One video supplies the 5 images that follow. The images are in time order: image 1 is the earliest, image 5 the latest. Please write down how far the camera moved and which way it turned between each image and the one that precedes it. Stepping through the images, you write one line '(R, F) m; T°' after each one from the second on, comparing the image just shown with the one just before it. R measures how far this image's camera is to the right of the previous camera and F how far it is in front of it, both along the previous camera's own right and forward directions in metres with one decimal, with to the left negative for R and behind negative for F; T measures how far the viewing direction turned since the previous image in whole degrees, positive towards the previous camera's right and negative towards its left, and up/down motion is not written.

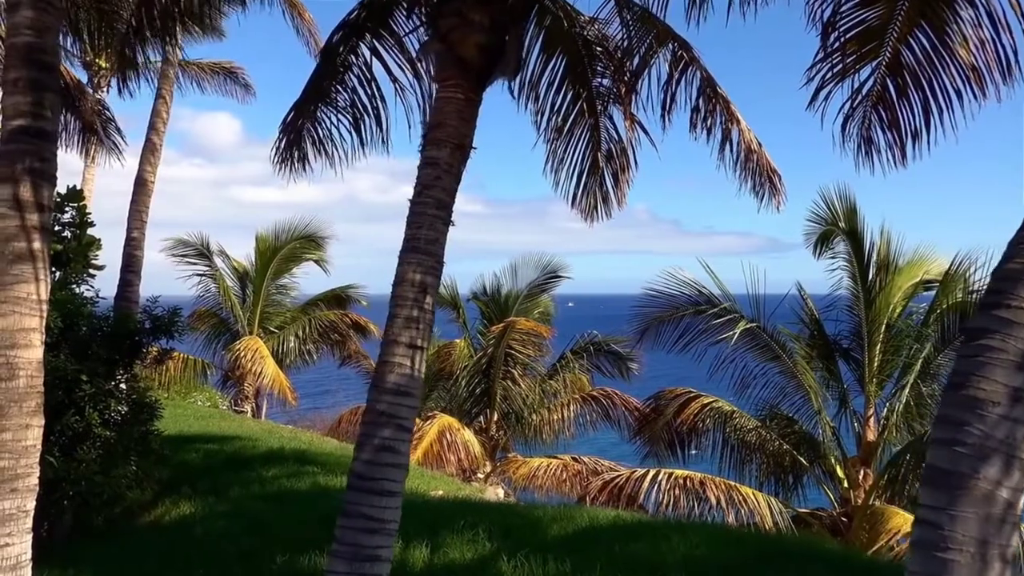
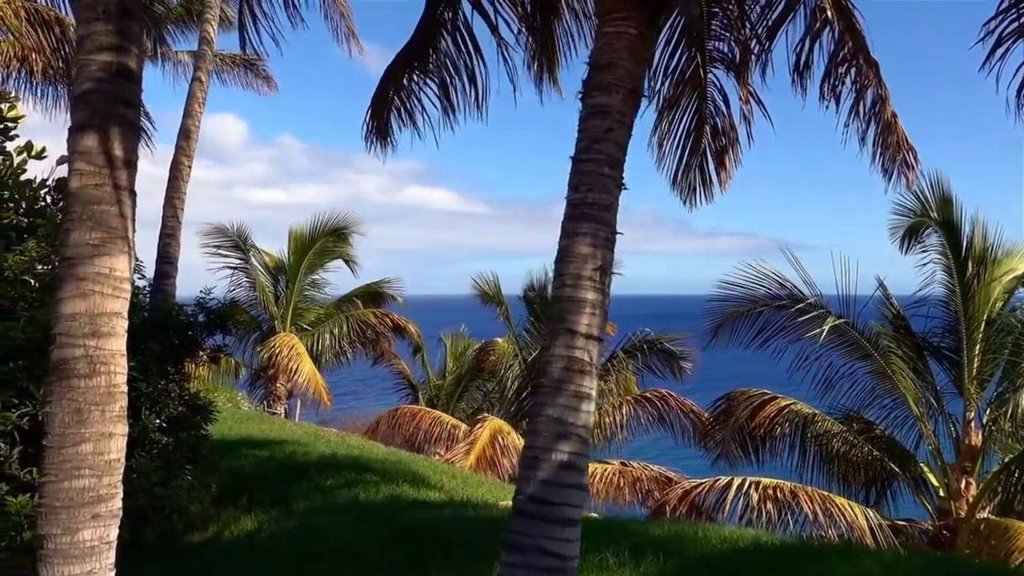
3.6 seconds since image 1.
(-0.7, +0.8) m; 0°
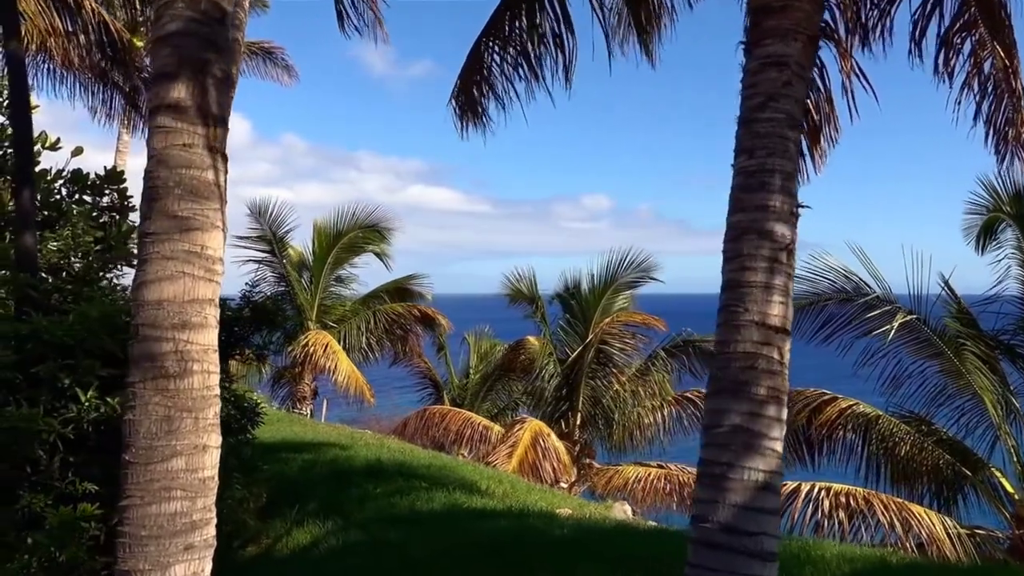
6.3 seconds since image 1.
(-0.5, +0.5) m; 0°
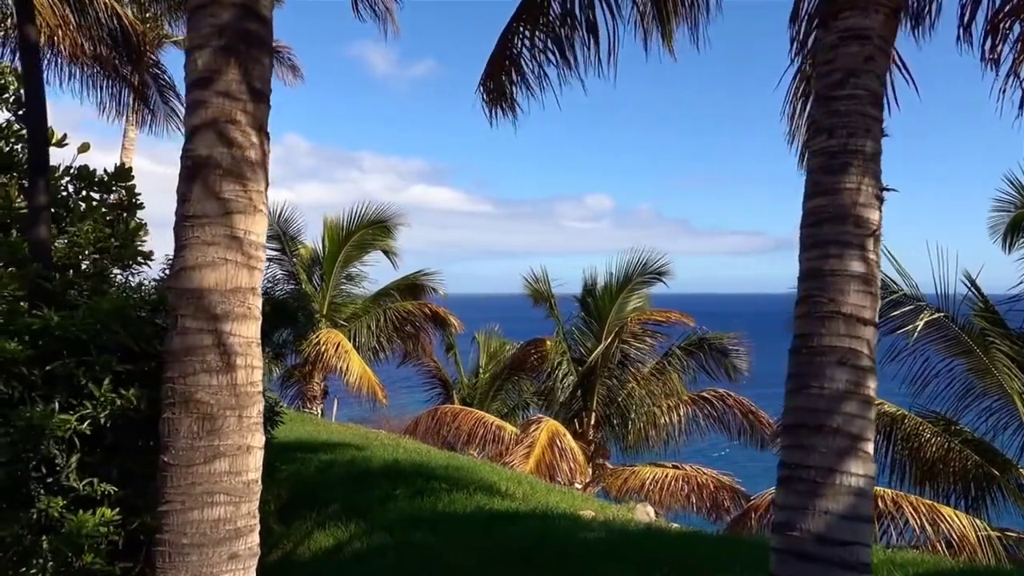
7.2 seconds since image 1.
(-0.2, +0.2) m; 0°
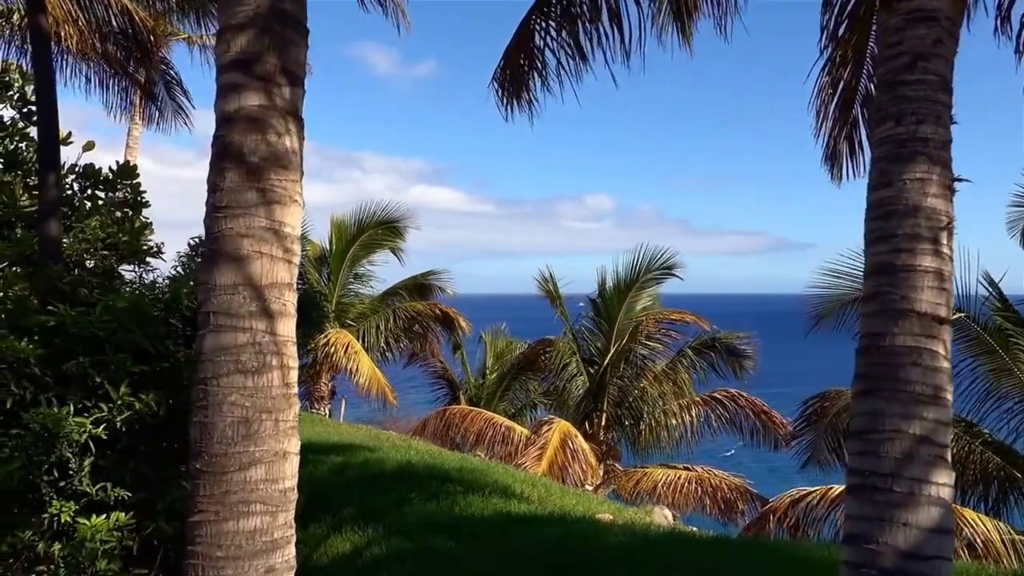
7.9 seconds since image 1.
(-0.1, +0.1) m; 0°
